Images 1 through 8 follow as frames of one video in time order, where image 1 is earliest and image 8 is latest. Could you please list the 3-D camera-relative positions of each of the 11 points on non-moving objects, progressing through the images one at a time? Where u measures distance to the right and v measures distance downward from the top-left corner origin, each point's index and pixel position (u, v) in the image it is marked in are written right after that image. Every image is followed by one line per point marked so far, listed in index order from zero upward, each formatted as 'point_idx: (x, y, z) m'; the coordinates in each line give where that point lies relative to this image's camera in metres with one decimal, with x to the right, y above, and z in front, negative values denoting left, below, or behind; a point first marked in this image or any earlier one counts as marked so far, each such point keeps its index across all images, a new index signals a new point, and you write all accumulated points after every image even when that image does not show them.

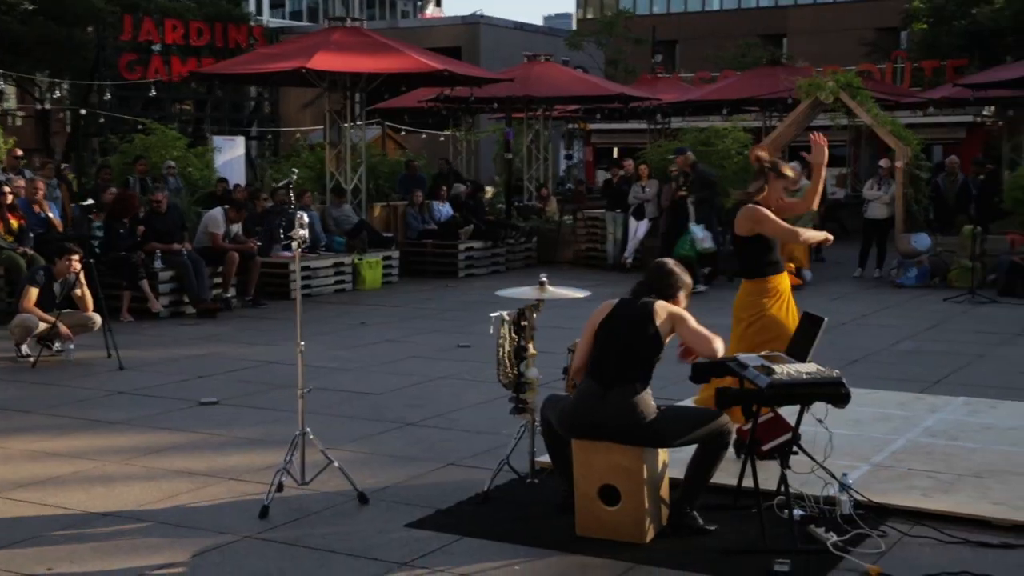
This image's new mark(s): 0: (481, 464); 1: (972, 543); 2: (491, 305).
0: (-0.1, -0.9, +6.3) m
1: (+1.8, -1.0, +4.9) m
2: (-0.2, -0.2, +13.9) m
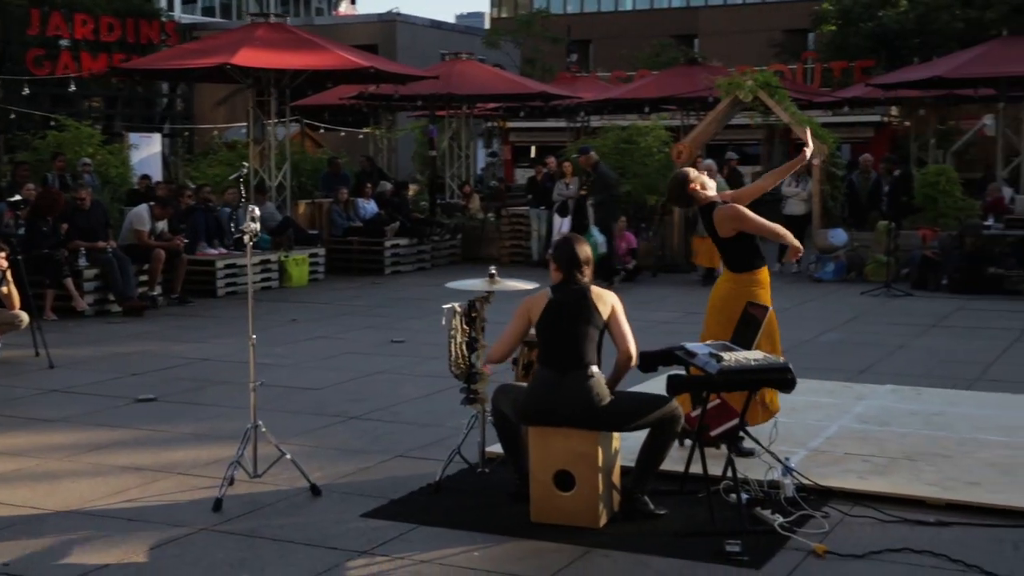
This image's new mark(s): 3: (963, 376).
0: (-0.4, -0.9, +6.4) m
1: (+1.6, -1.0, +5.1) m
2: (-1.0, -0.2, +14.0) m
3: (+3.3, -0.6, +9.1) m
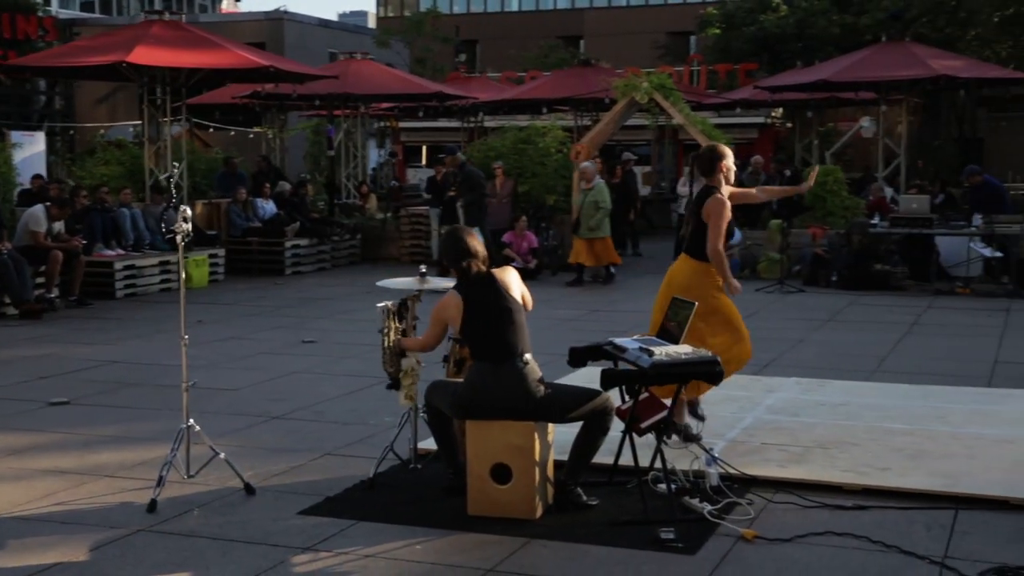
0: (-0.8, -0.9, +6.5) m
1: (+1.4, -0.9, +5.4) m
2: (-2.1, -0.2, +14.0) m
3: (+2.7, -0.6, +9.4) m
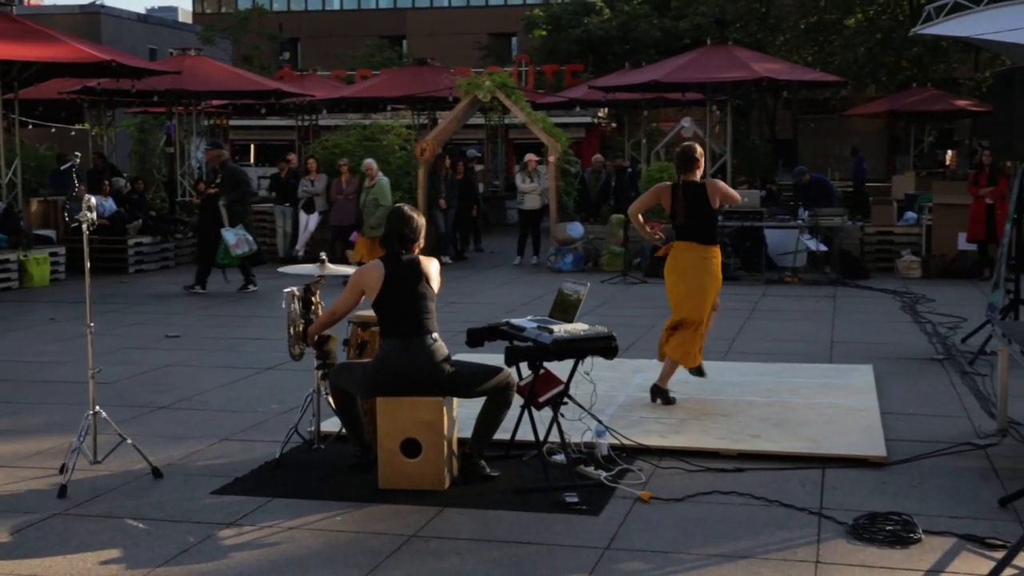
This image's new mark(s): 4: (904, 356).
0: (-1.4, -0.8, +6.6) m
1: (+0.9, -0.9, +5.8) m
2: (-3.7, -0.1, +13.8) m
3: (+1.6, -0.5, +10.1) m
4: (+3.0, -0.5, +9.5) m
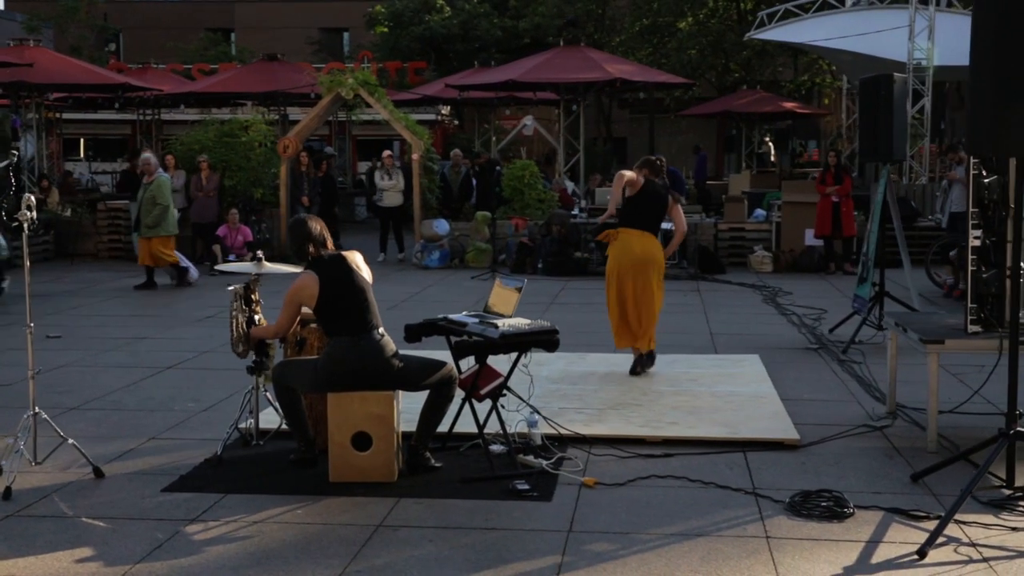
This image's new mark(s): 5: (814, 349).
0: (-1.7, -0.8, +6.6) m
1: (+0.6, -0.8, +6.2) m
2: (-5.0, -0.1, +13.5) m
3: (+0.8, -0.5, +10.4) m
4: (+2.2, -0.5, +10.1) m
5: (+2.4, -0.5, +9.9) m
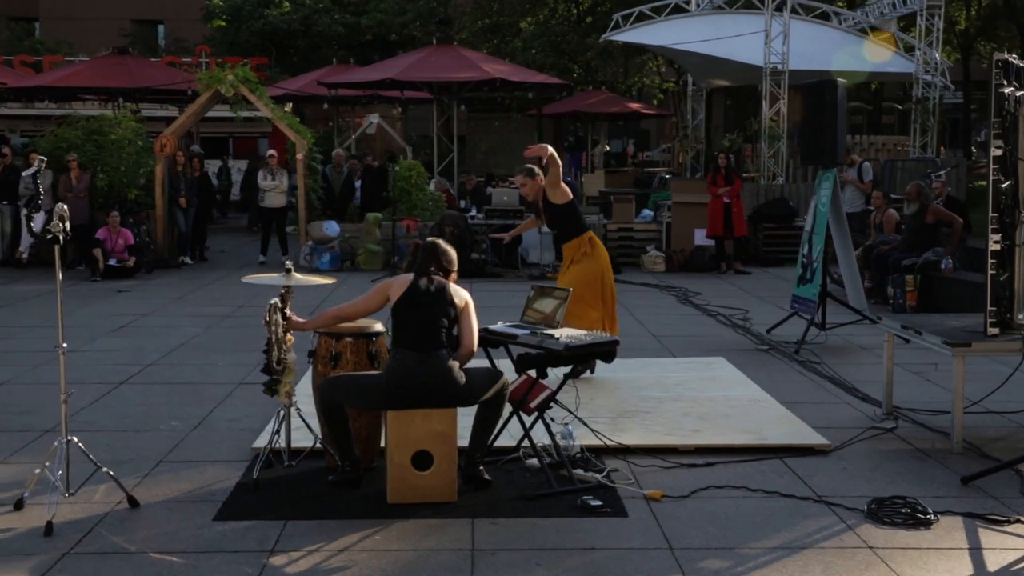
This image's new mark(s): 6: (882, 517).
0: (-1.6, -0.8, +6.2) m
1: (+0.8, -0.9, +6.1) m
2: (-5.8, -0.2, +12.5) m
3: (+0.3, -0.5, +10.3) m
4: (+1.8, -0.5, +10.2) m
5: (+2.0, -0.5, +10.0) m
6: (+1.5, -0.9, +5.1) m
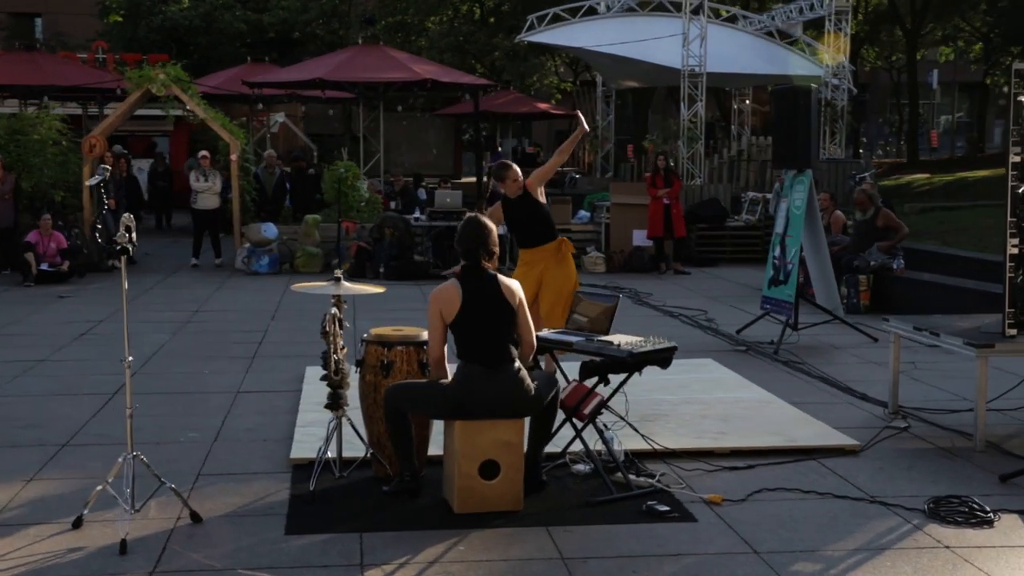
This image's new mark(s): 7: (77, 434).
0: (-1.4, -0.9, +6.1) m
1: (+1.1, -0.9, +6.2) m
2: (-6.2, -0.3, +12.0) m
3: (+0.2, -0.5, +10.3) m
4: (+1.7, -0.5, +10.4) m
5: (+1.9, -0.5, +10.2) m
6: (+1.8, -1.0, +5.3) m
7: (-2.4, -0.8, +6.9) m
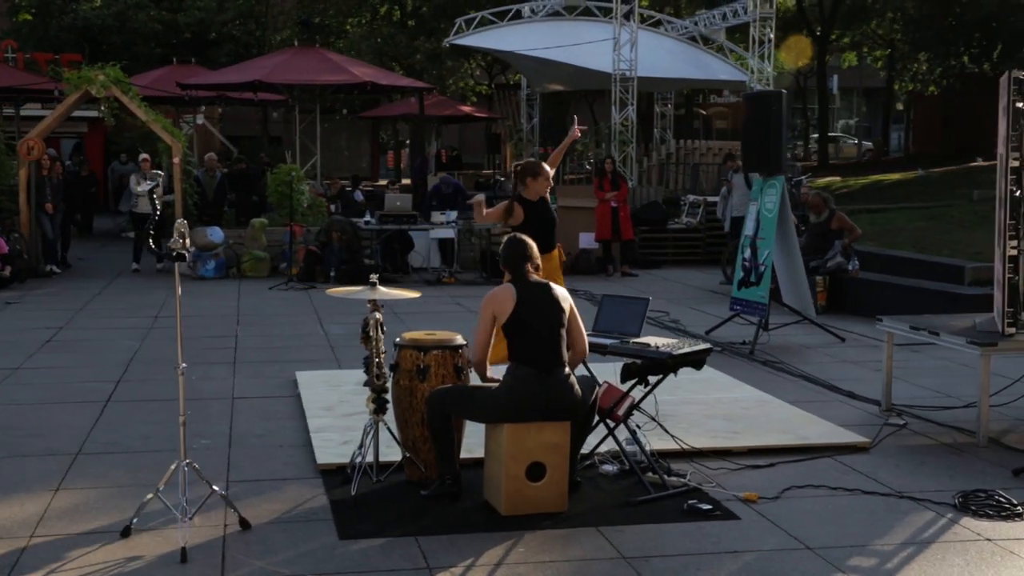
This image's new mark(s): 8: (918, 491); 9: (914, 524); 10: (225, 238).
0: (-1.2, -0.9, +6.0) m
1: (+1.2, -0.9, +6.3) m
2: (-6.5, -0.3, +11.5) m
3: (0.0, -0.5, +10.4) m
4: (+1.5, -0.5, +10.5) m
5: (+1.7, -0.5, +10.4) m
6: (+2.0, -1.0, +5.5) m
7: (-2.3, -0.8, +6.7) m
8: (+1.9, -0.9, +5.8) m
9: (+1.7, -1.0, +5.3) m
10: (-4.1, +0.7, +17.7) m
